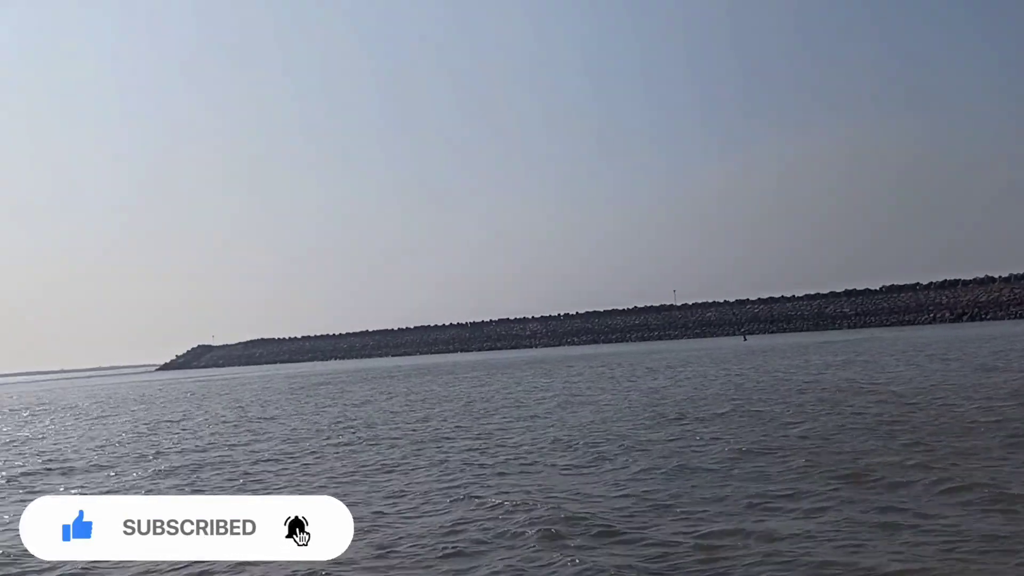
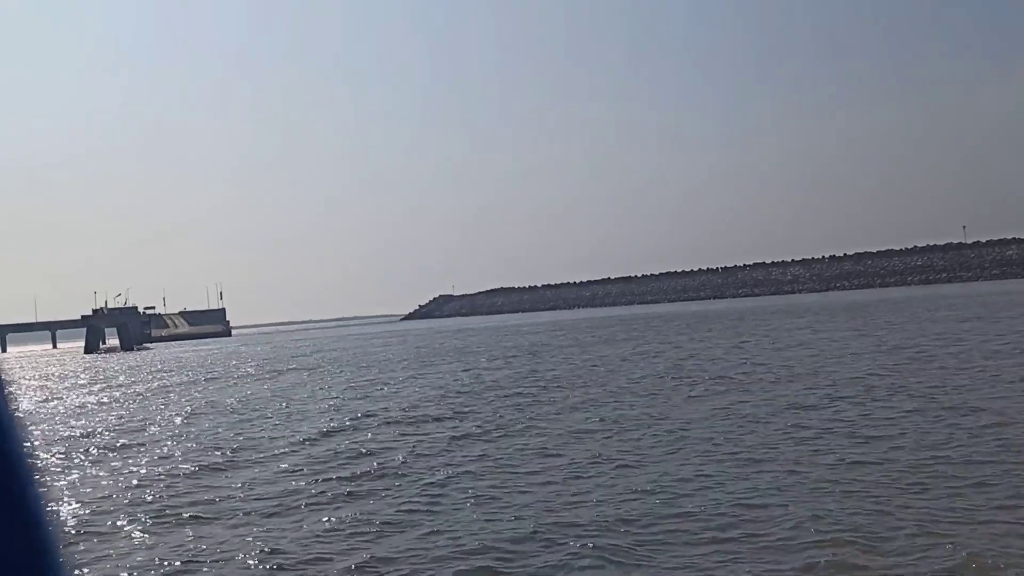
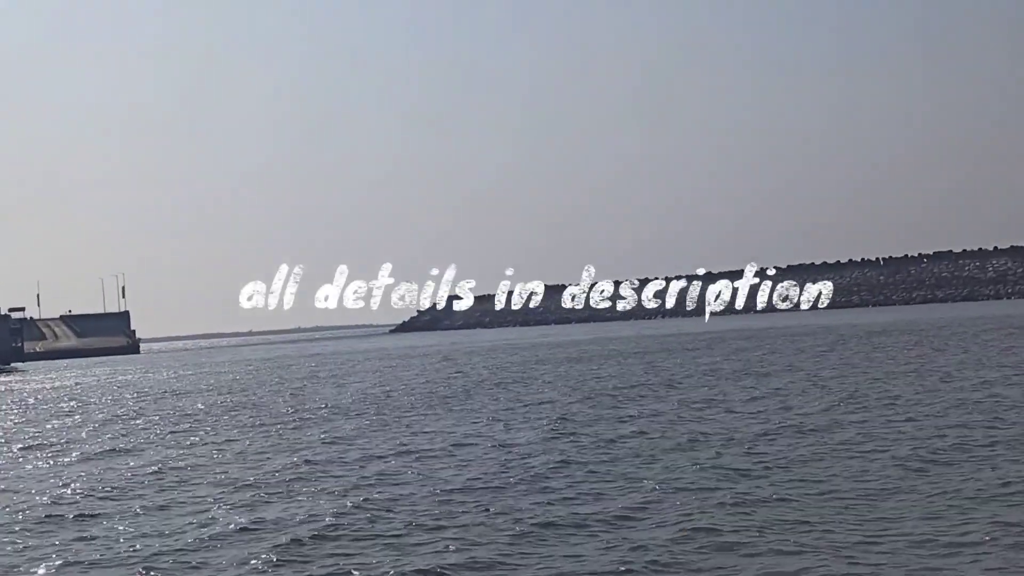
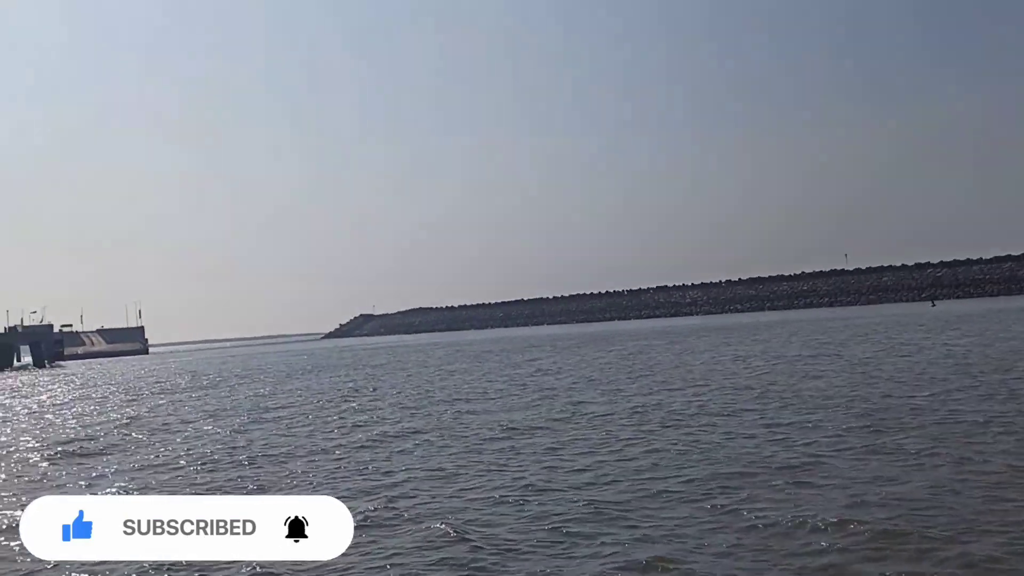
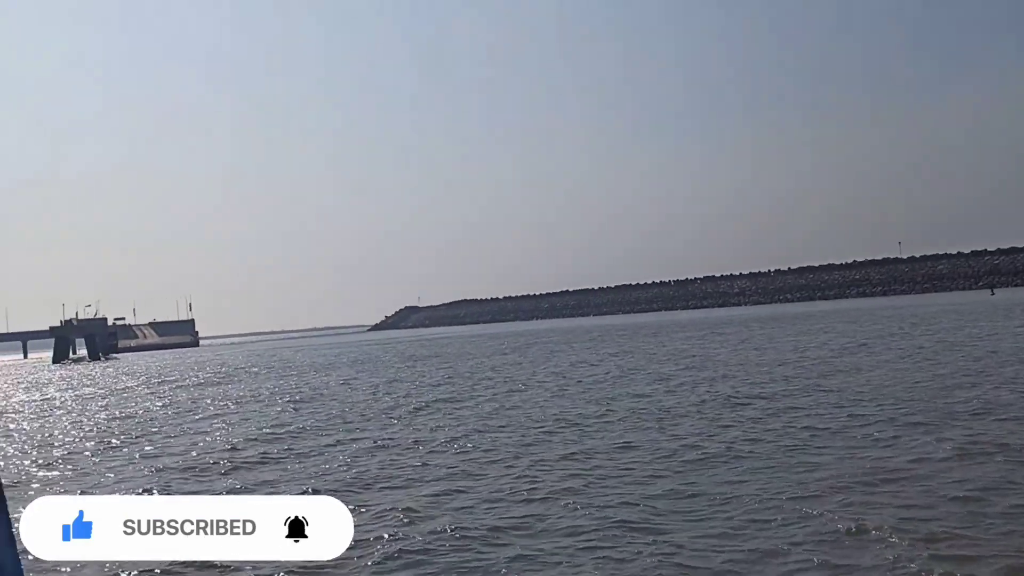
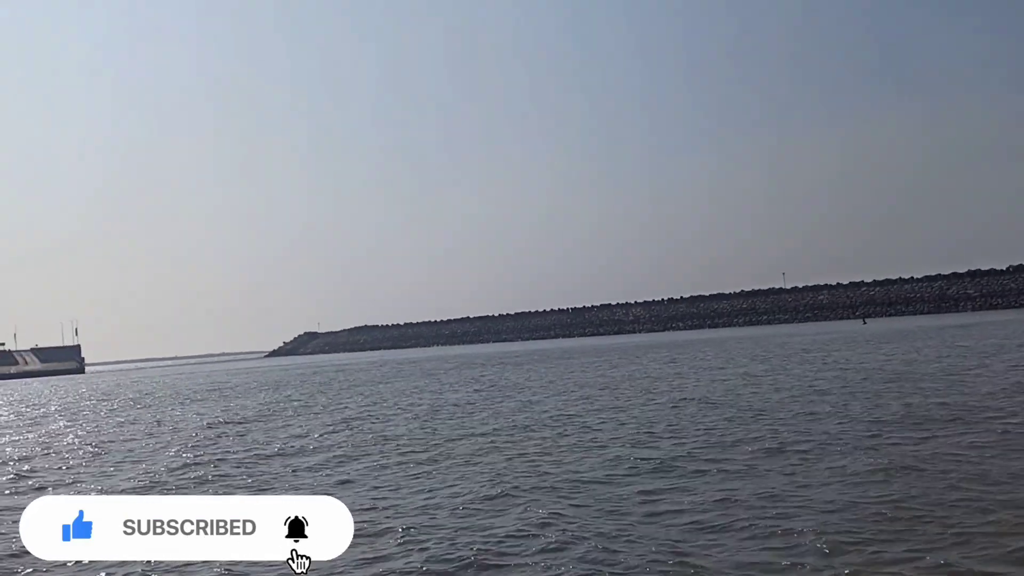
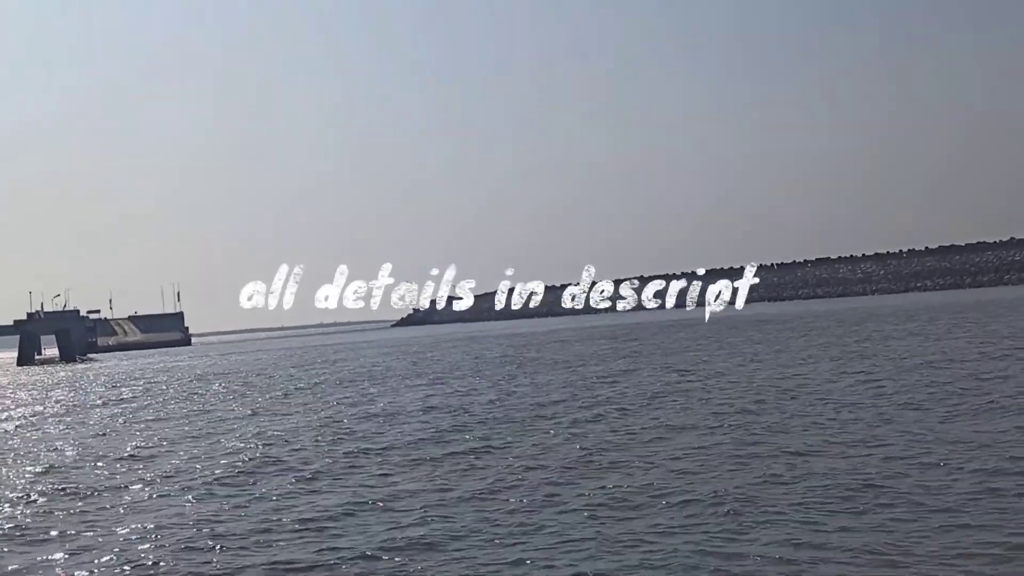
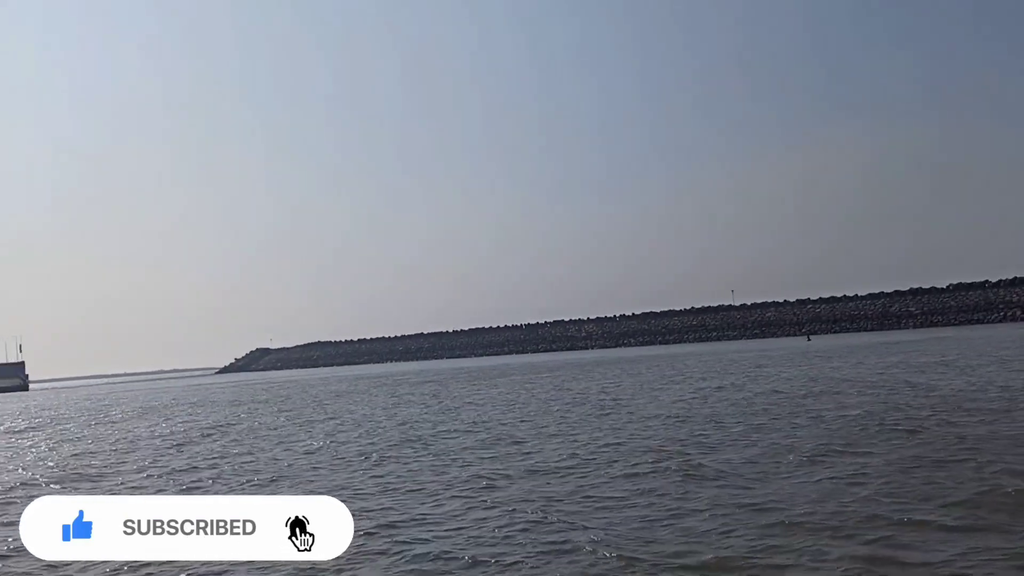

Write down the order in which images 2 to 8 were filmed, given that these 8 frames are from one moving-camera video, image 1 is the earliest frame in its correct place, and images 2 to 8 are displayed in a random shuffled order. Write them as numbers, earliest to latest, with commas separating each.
8, 6, 4, 5, 2, 7, 3
